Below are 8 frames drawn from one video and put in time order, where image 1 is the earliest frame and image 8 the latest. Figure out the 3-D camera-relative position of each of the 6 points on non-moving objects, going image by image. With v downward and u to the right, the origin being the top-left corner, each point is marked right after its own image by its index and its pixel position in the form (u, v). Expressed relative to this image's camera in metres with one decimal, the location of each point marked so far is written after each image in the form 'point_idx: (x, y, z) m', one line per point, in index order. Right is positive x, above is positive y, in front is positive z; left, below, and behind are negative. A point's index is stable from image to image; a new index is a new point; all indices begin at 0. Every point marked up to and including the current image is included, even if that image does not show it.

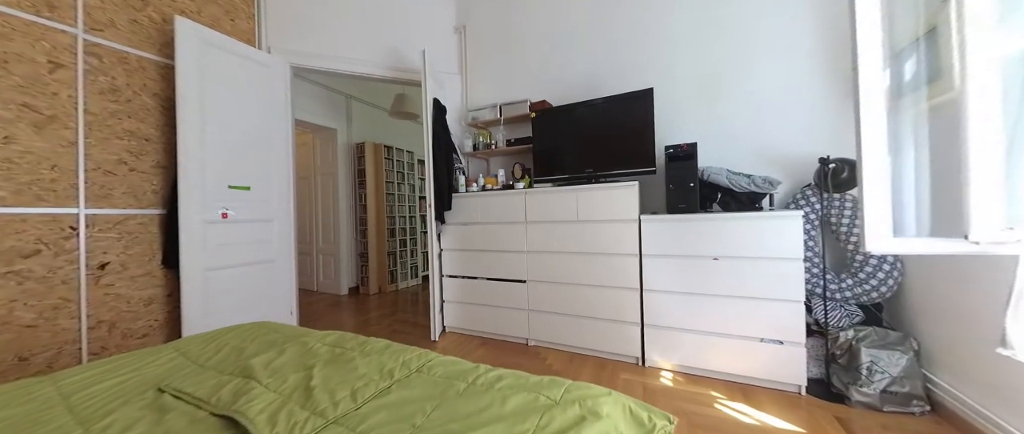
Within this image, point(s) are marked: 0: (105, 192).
0: (-2.4, +0.1, +2.0) m
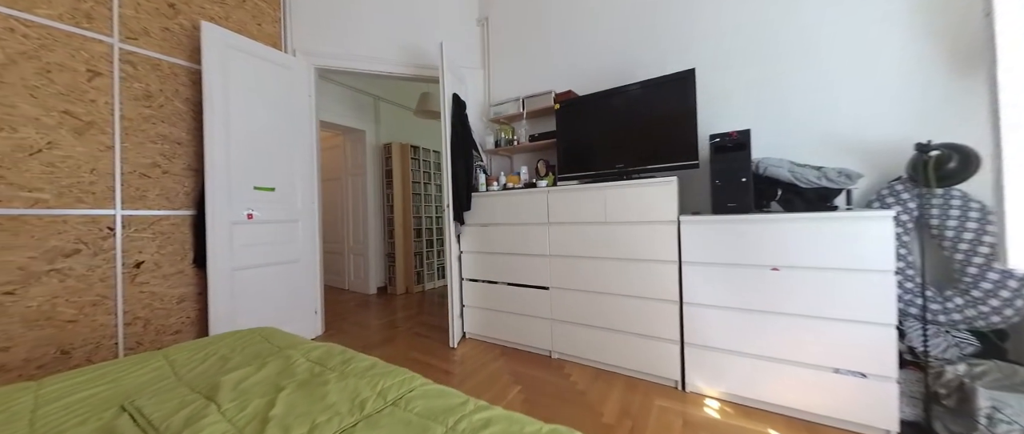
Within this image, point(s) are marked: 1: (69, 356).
0: (-2.3, +0.1, +2.0) m
1: (-2.4, -0.8, +1.8) m
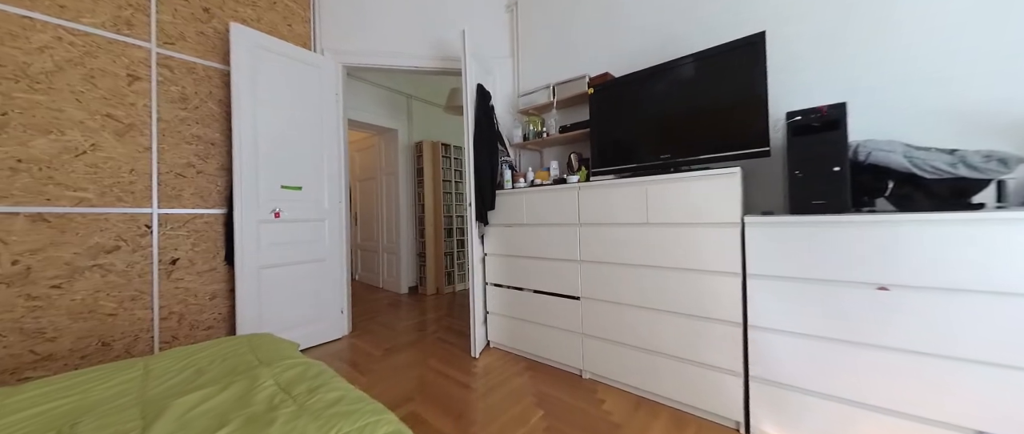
0: (-2.2, +0.2, +2.1) m
1: (-2.3, -0.7, +1.9) m
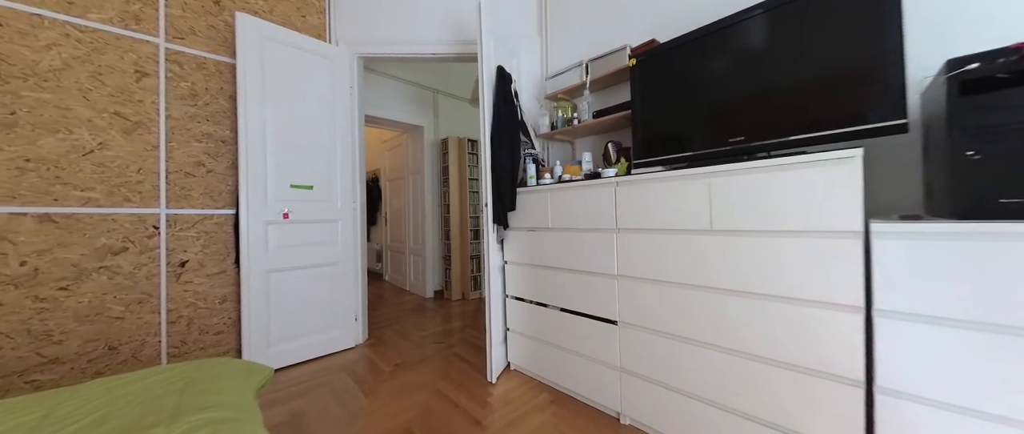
0: (-2.0, +0.1, +2.0) m
1: (-2.2, -0.8, +1.8) m
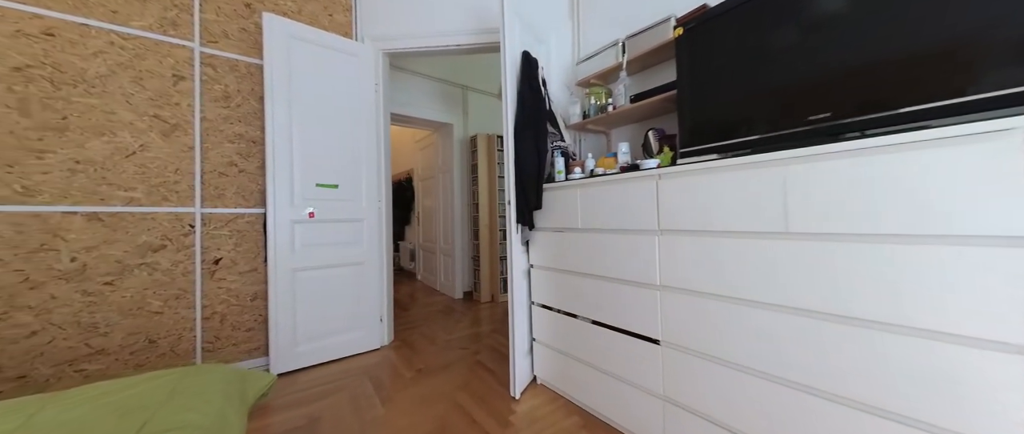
0: (-1.9, +0.2, +2.1) m
1: (-2.1, -0.7, +1.9) m
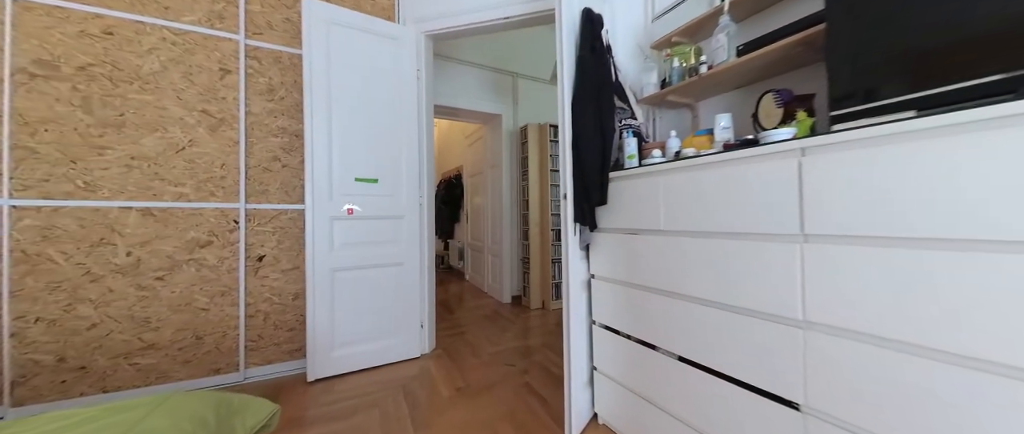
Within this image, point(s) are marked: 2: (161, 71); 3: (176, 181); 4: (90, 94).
0: (-1.6, +0.2, +2.0) m
1: (-1.8, -0.7, +1.9) m
2: (-1.9, +0.8, +1.8) m
3: (-1.9, +0.2, +1.8) m
4: (-2.2, +0.6, +1.7) m
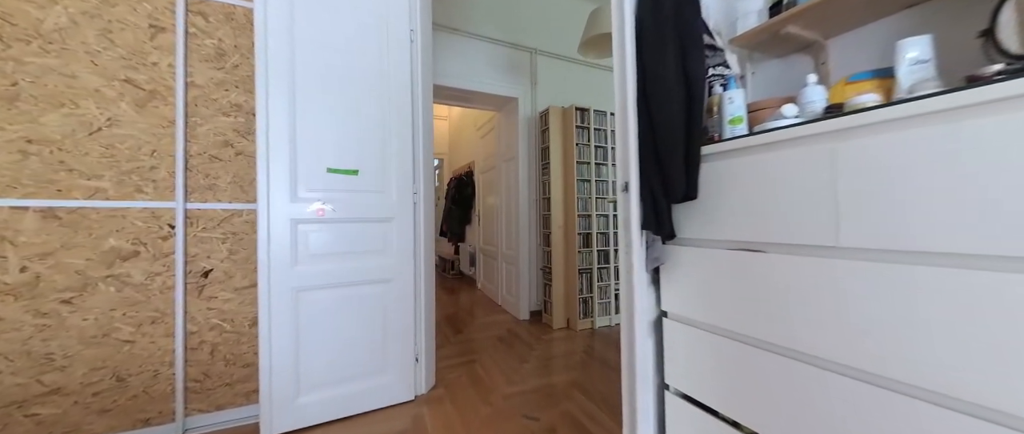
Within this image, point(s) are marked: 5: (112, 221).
0: (-1.5, +0.2, +1.6) m
1: (-1.7, -0.7, +1.4) m
2: (-1.8, +0.8, +1.4) m
3: (-1.8, +0.2, +1.4) m
4: (-2.1, +0.6, +1.3) m
5: (-1.7, 0.0, +1.4) m
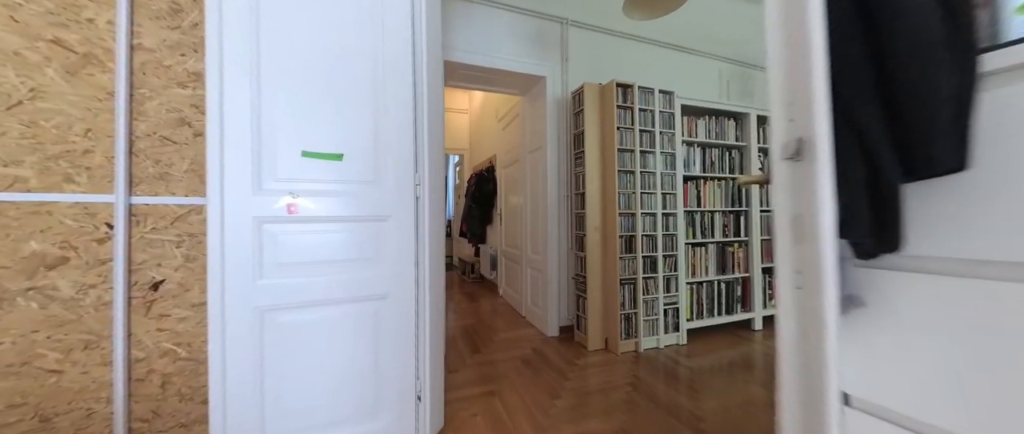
0: (-1.3, +0.2, +1.3) m
1: (-1.6, -0.7, +1.1) m
2: (-1.7, +0.8, +1.1) m
3: (-1.7, +0.2, +1.1) m
4: (-2.0, +0.6, +1.0) m
5: (-1.6, 0.0, +1.1) m
